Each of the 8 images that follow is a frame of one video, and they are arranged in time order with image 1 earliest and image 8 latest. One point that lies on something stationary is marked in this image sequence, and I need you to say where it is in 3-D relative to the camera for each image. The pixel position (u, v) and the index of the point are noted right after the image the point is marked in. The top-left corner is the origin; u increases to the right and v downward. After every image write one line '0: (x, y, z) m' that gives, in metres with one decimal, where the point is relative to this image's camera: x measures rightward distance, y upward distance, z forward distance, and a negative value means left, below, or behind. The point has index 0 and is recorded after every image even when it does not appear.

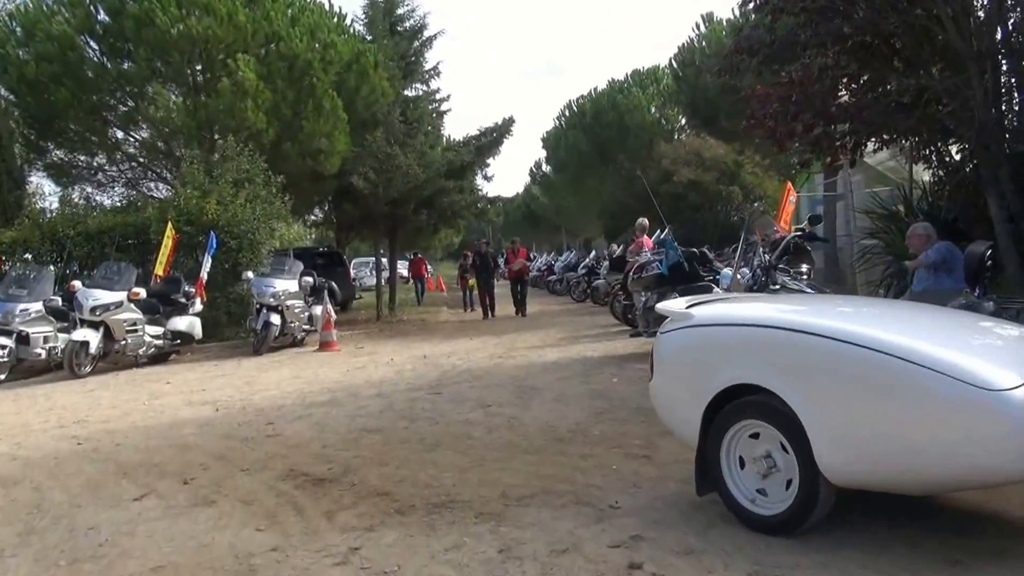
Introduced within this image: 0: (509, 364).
0: (0.0, -0.8, +11.6) m
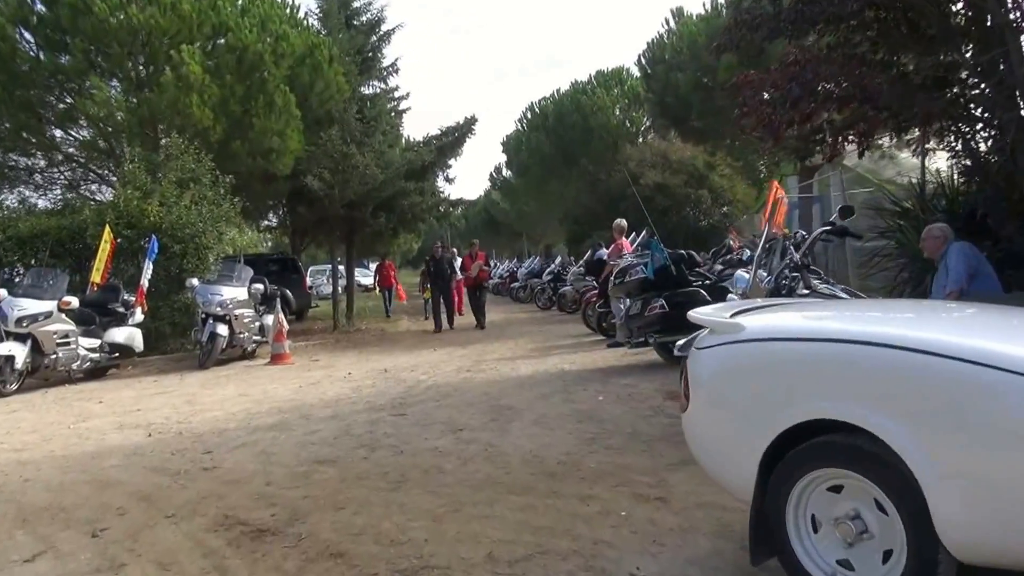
0: (-0.3, -0.9, +10.5) m
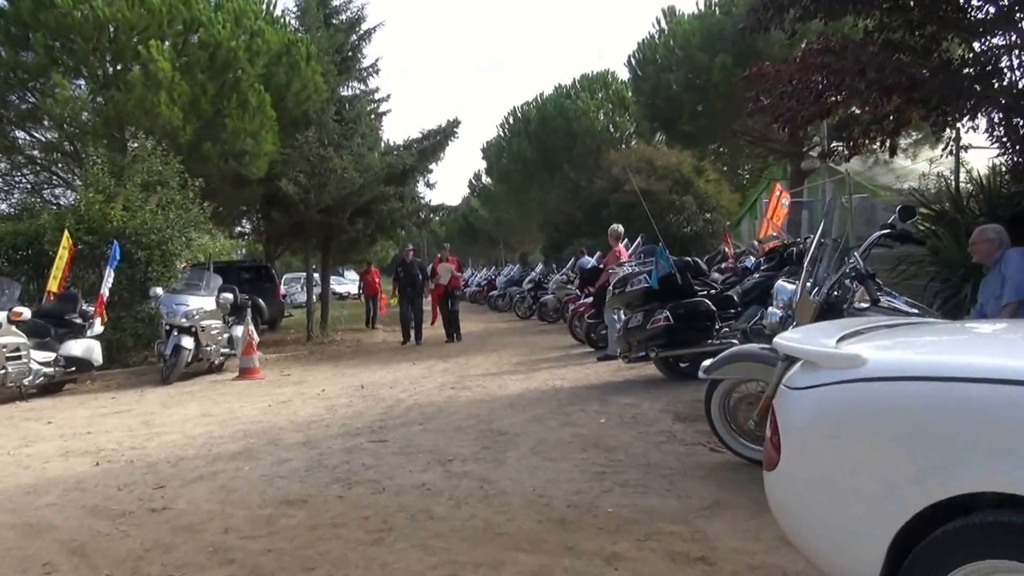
0: (-0.4, -1.0, +9.6) m
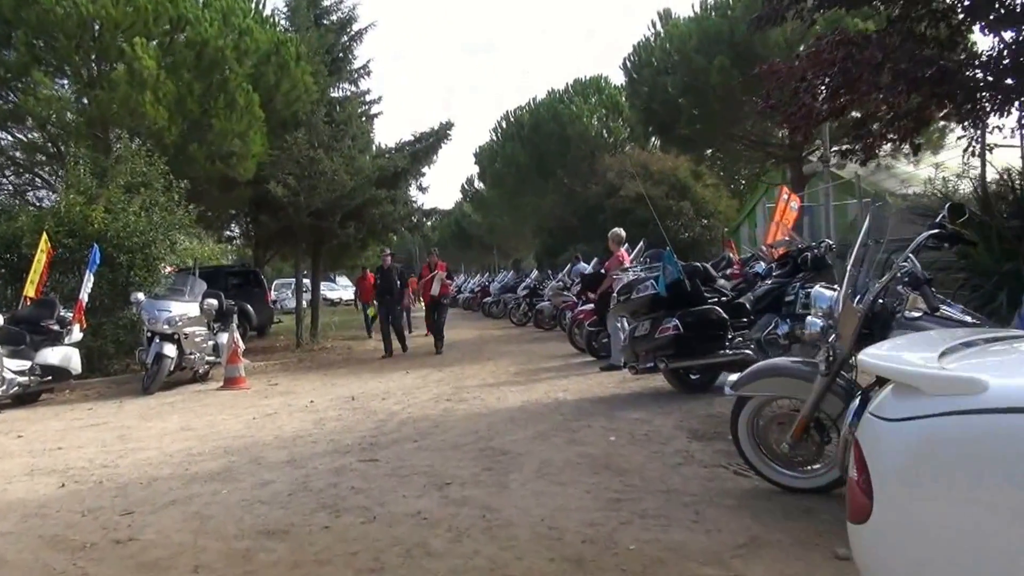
0: (-0.4, -1.0, +9.1) m
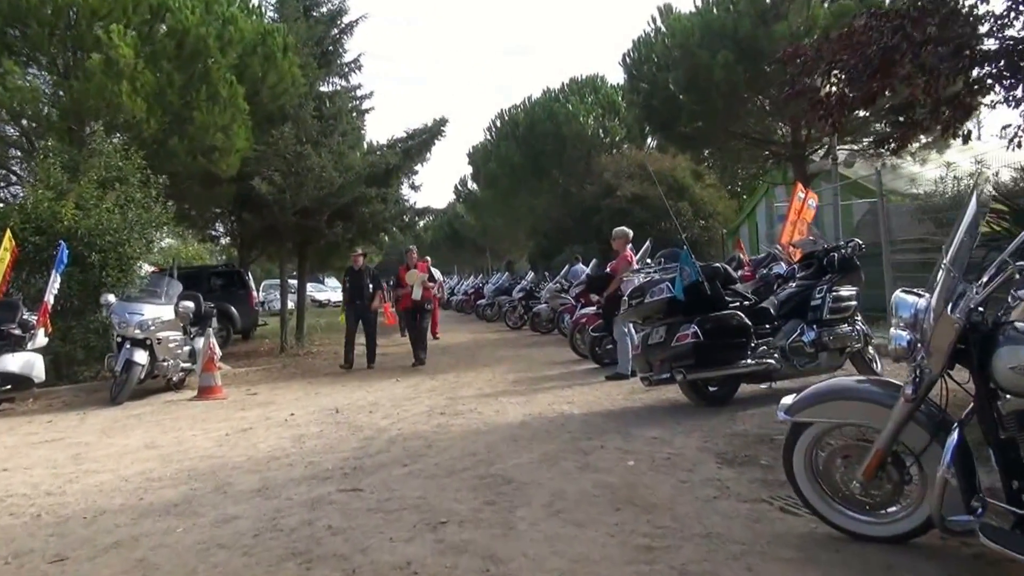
0: (-0.4, -1.1, +8.2) m
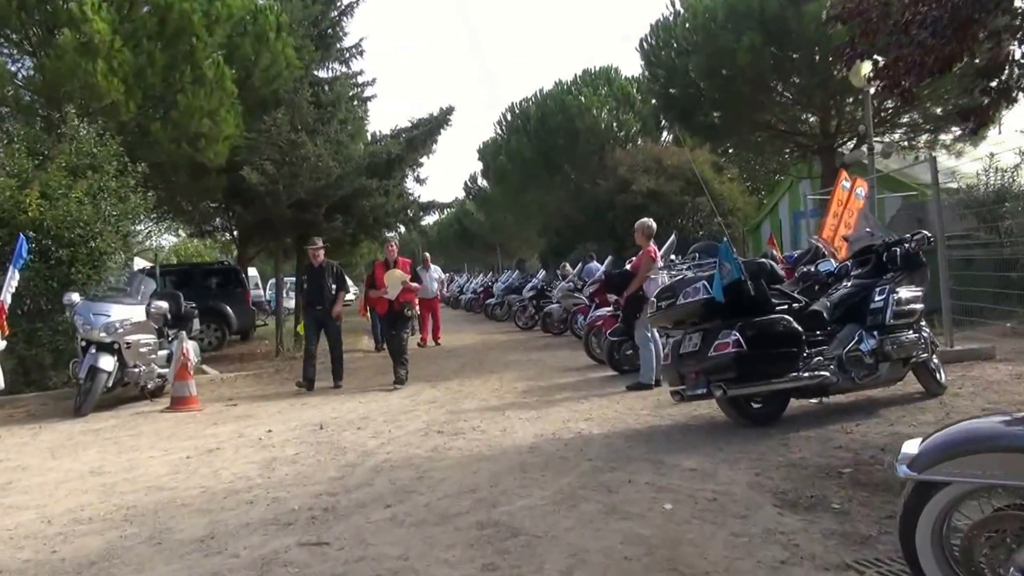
0: (-0.4, -1.0, +6.9) m
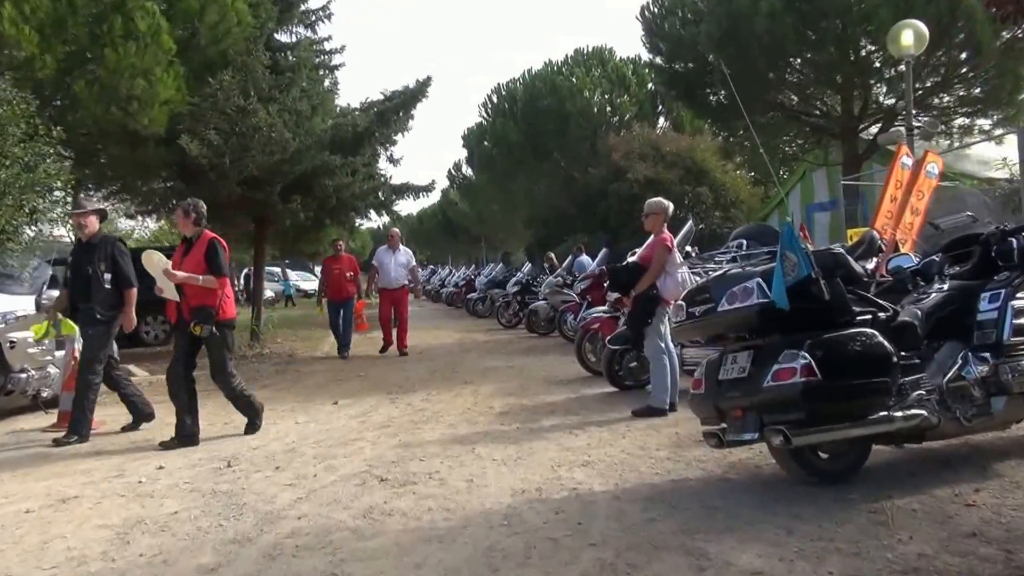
0: (-0.5, -1.0, +4.8) m
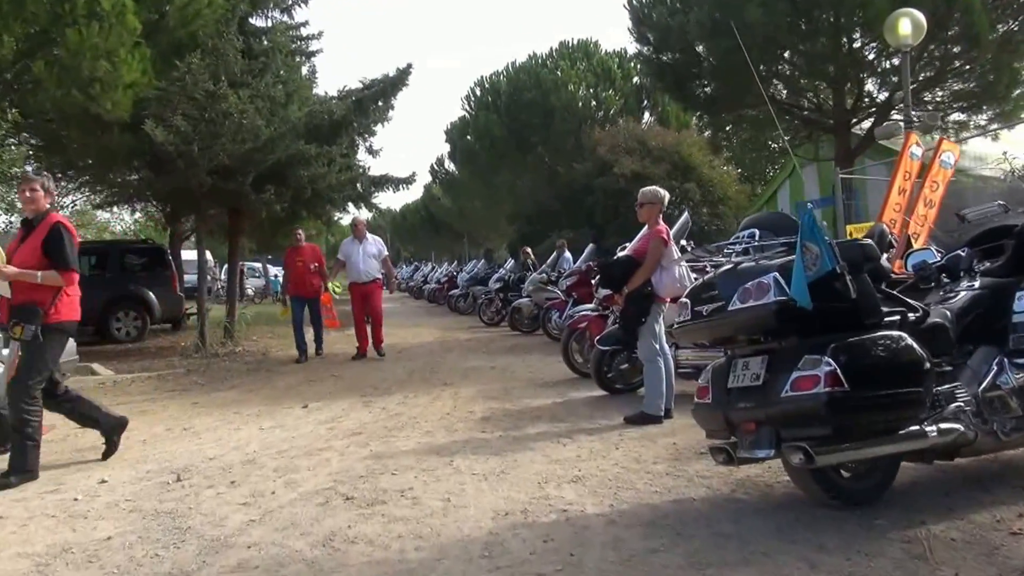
0: (-0.6, -1.0, +4.2) m
